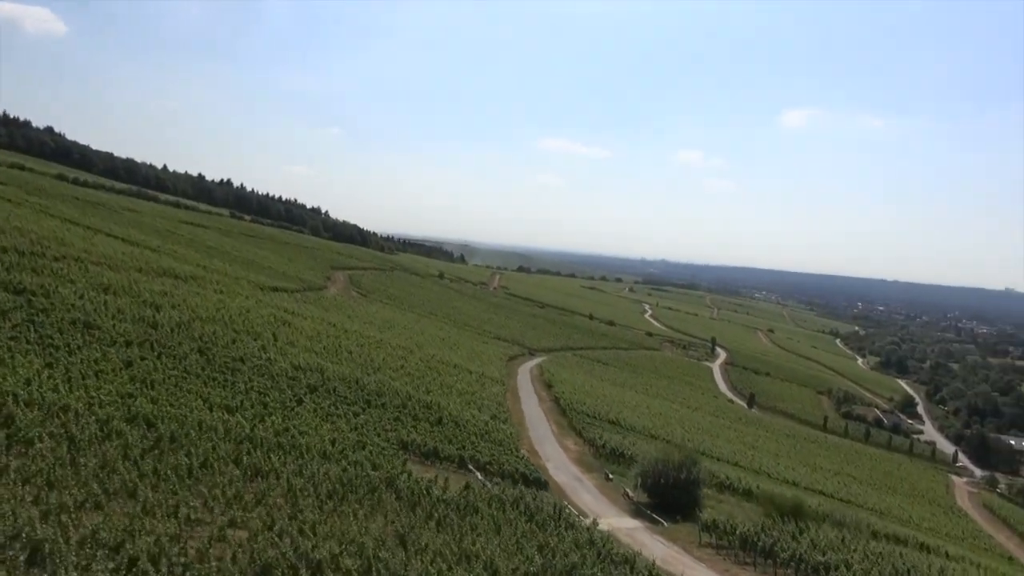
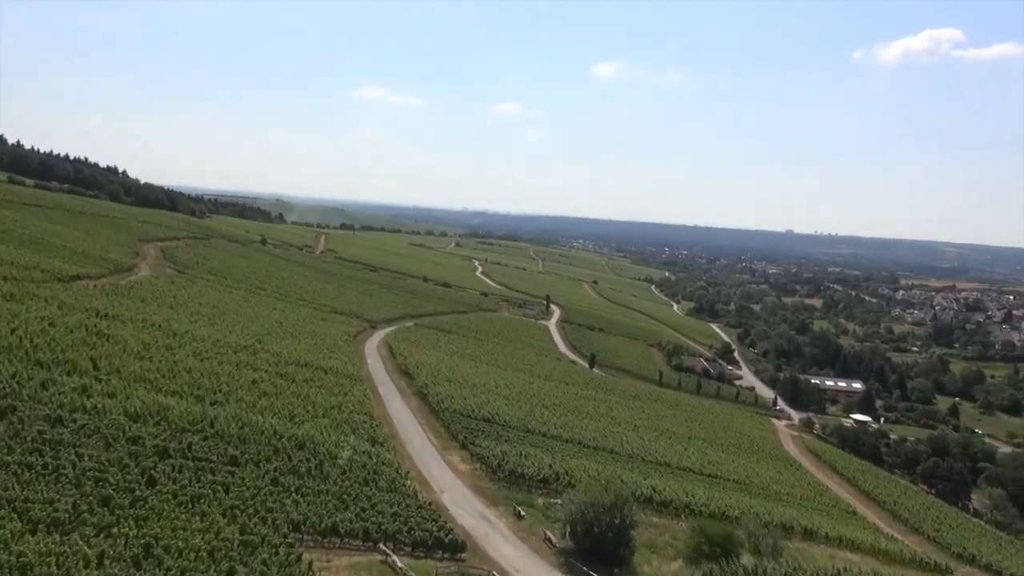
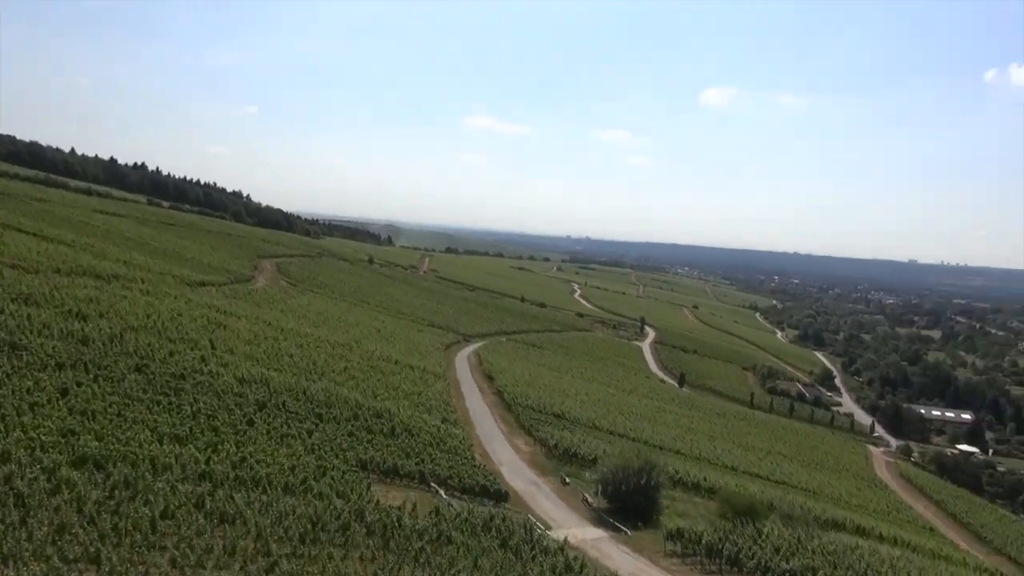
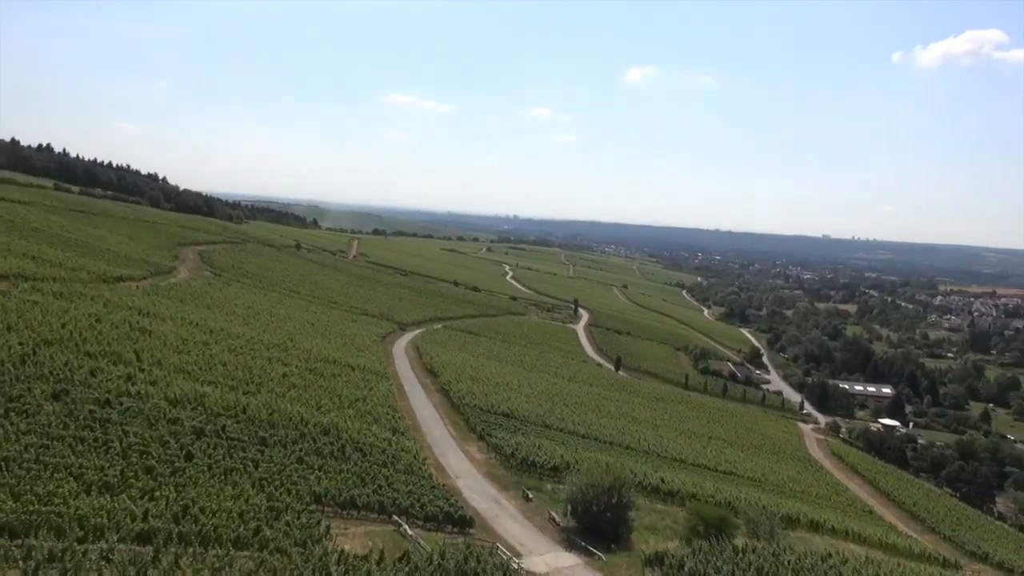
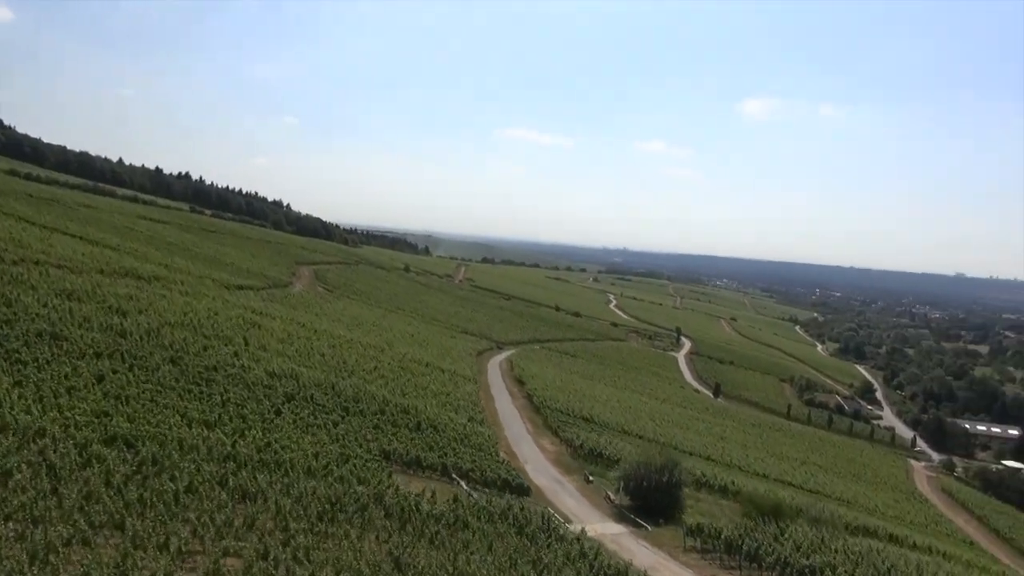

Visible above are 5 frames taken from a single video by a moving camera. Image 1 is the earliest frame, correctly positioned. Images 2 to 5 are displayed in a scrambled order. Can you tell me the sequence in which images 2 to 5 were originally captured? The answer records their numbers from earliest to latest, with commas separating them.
5, 3, 4, 2
